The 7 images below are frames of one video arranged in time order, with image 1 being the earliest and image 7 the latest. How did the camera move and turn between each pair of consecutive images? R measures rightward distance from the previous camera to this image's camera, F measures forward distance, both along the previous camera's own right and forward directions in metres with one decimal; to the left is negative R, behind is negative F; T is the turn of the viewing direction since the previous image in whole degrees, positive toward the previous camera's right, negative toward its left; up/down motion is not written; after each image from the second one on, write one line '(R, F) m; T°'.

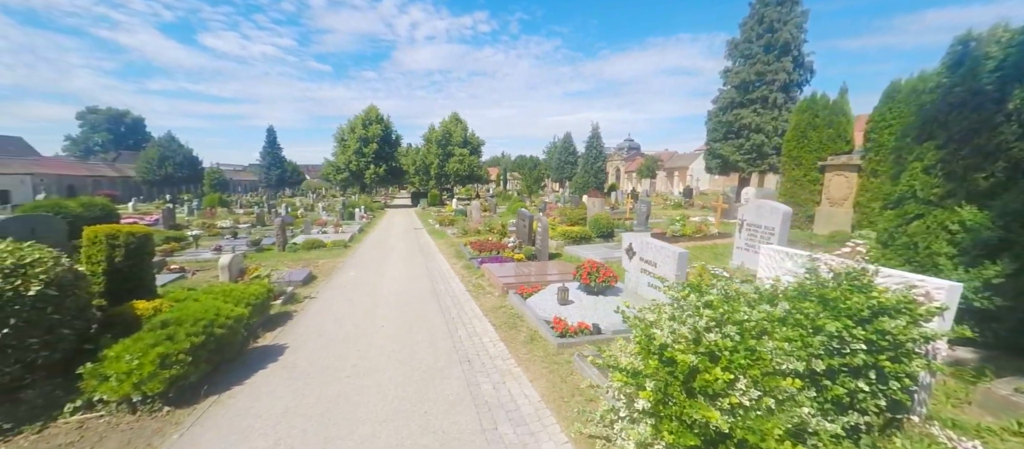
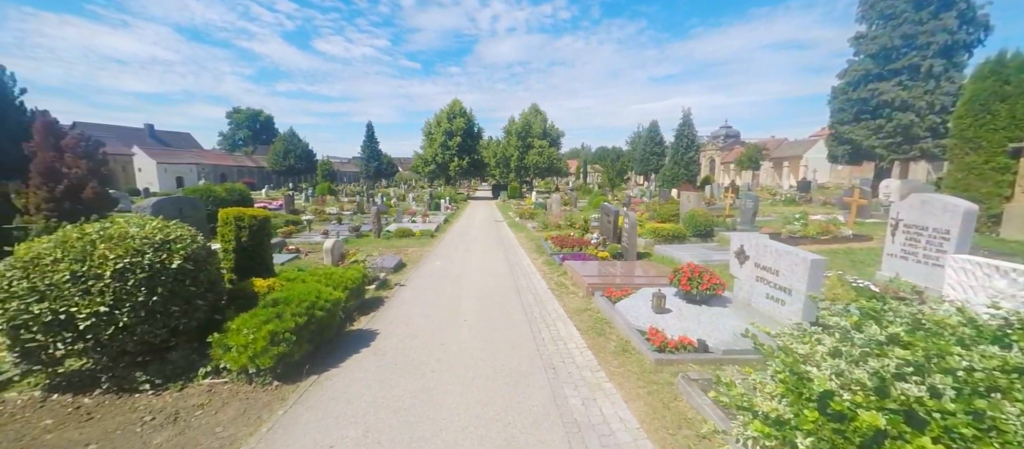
(-0.2, +0.3) m; -12°
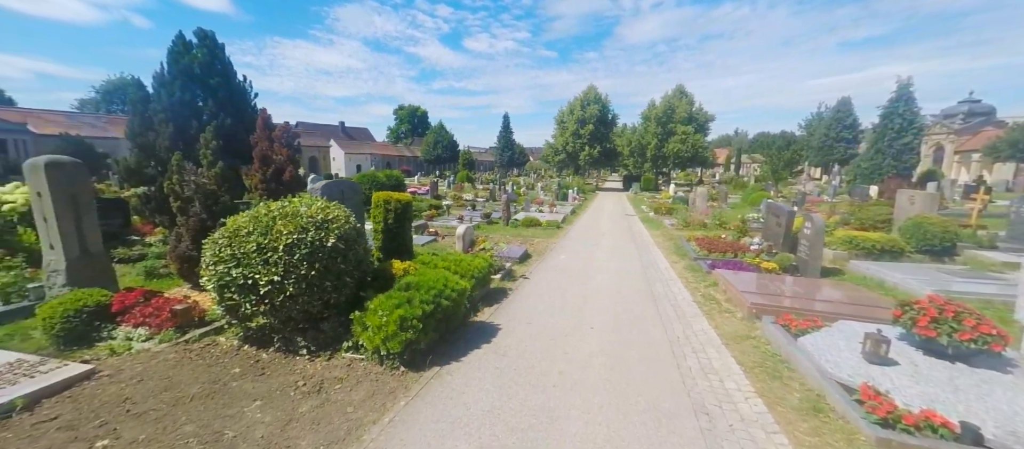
(-0.2, +0.6) m; -19°
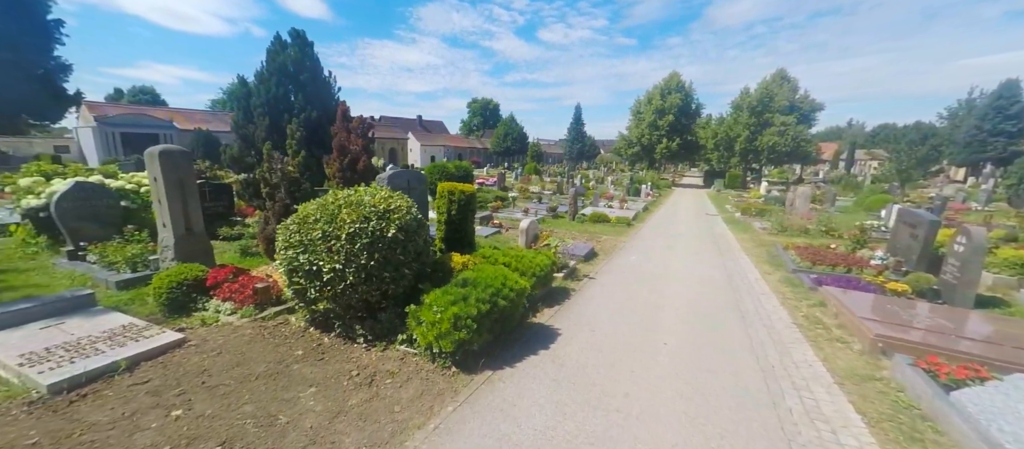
(0.0, +0.4) m; -10°
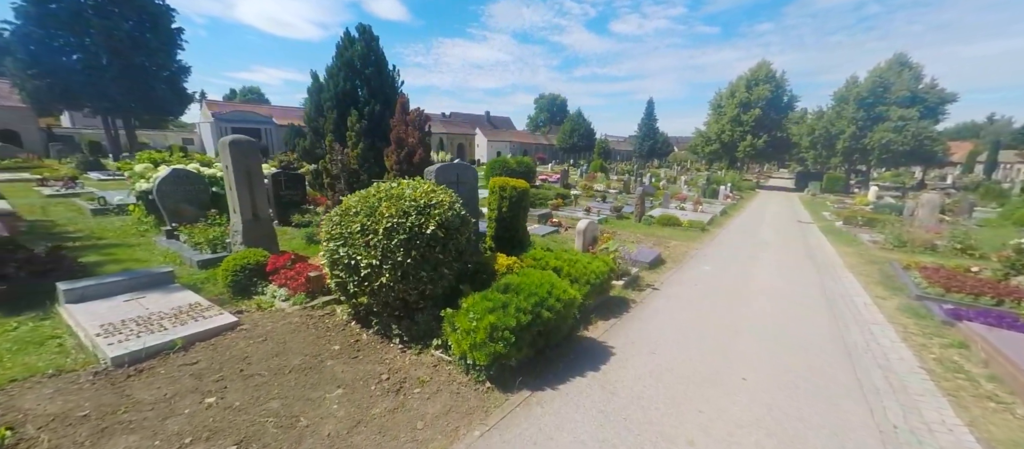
(+0.1, +0.5) m; -10°
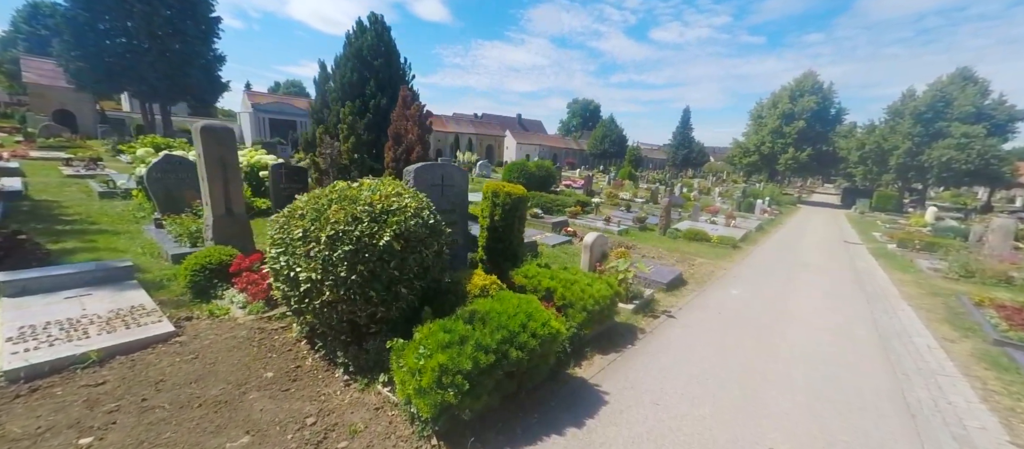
(+0.5, +0.9) m; -4°
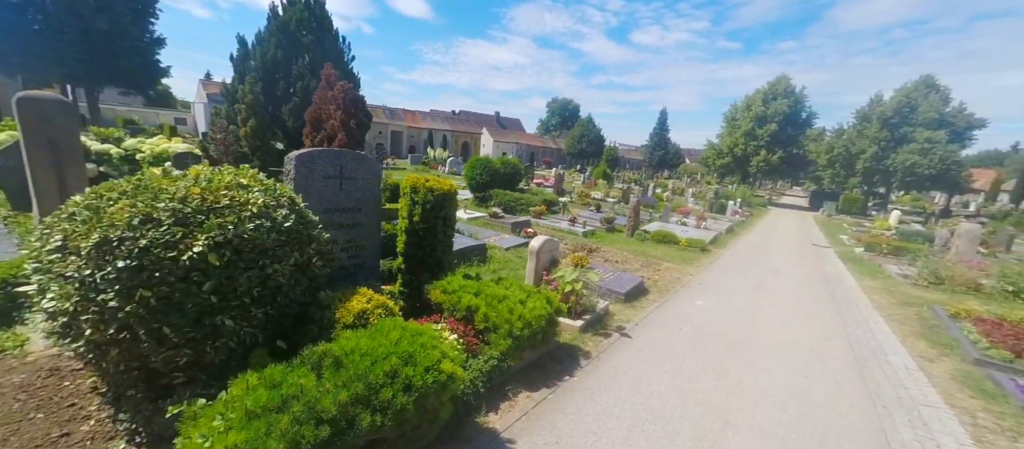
(+0.8, +1.1) m; +3°
